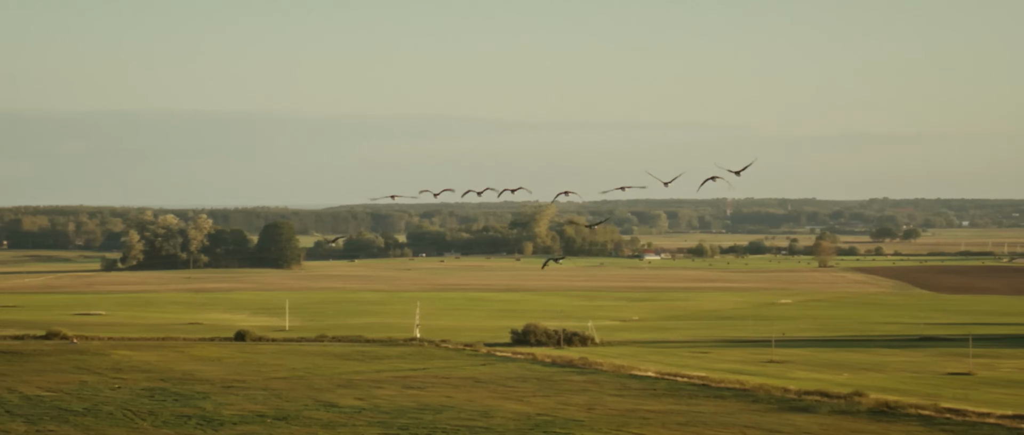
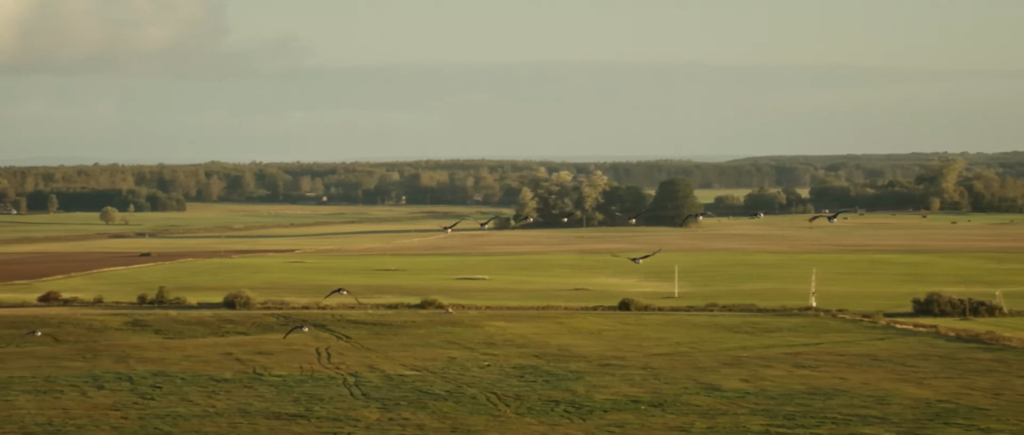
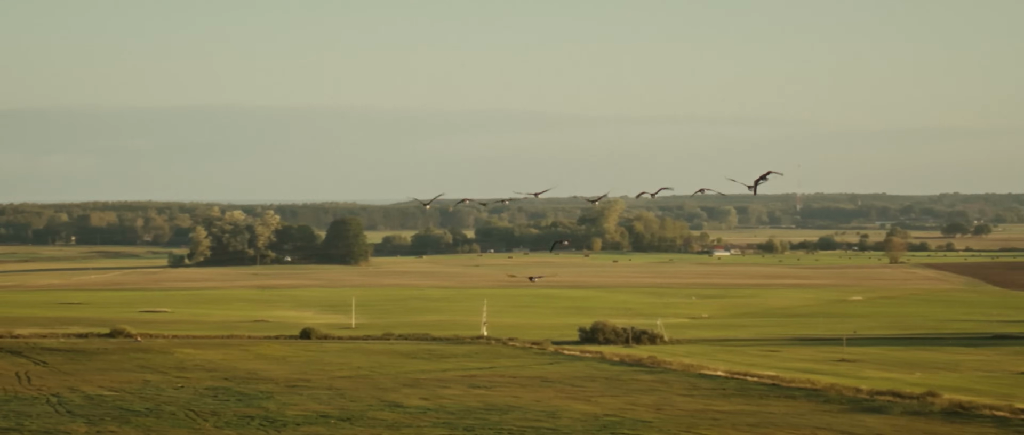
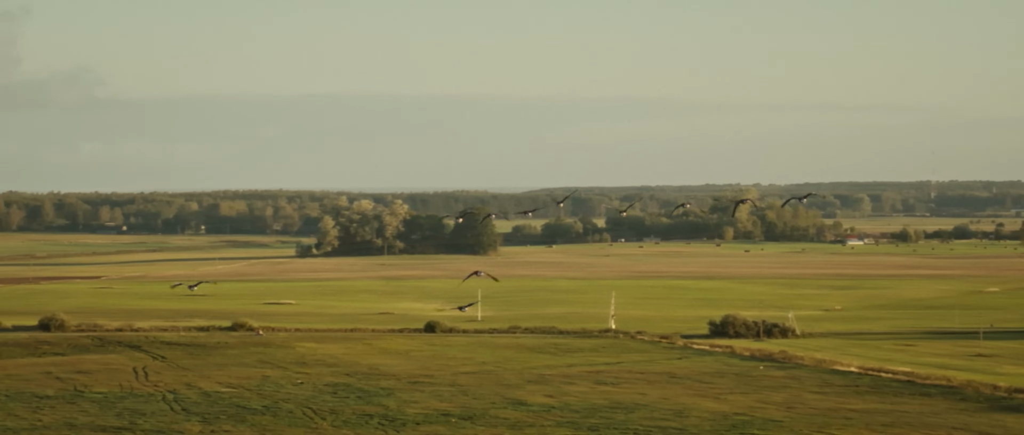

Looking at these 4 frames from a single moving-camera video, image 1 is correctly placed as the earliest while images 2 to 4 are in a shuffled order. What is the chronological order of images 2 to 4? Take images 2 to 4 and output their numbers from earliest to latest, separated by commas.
3, 4, 2
